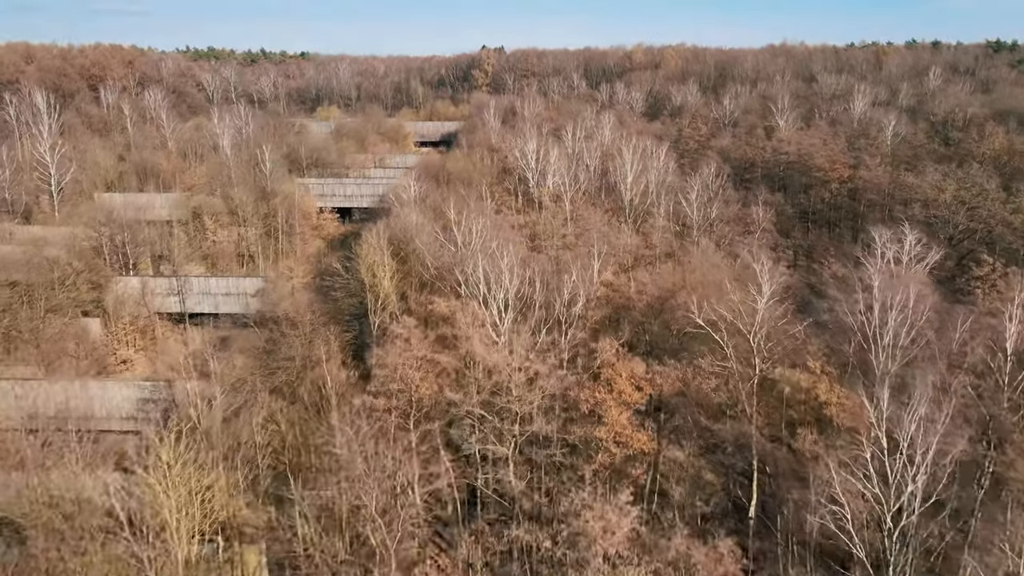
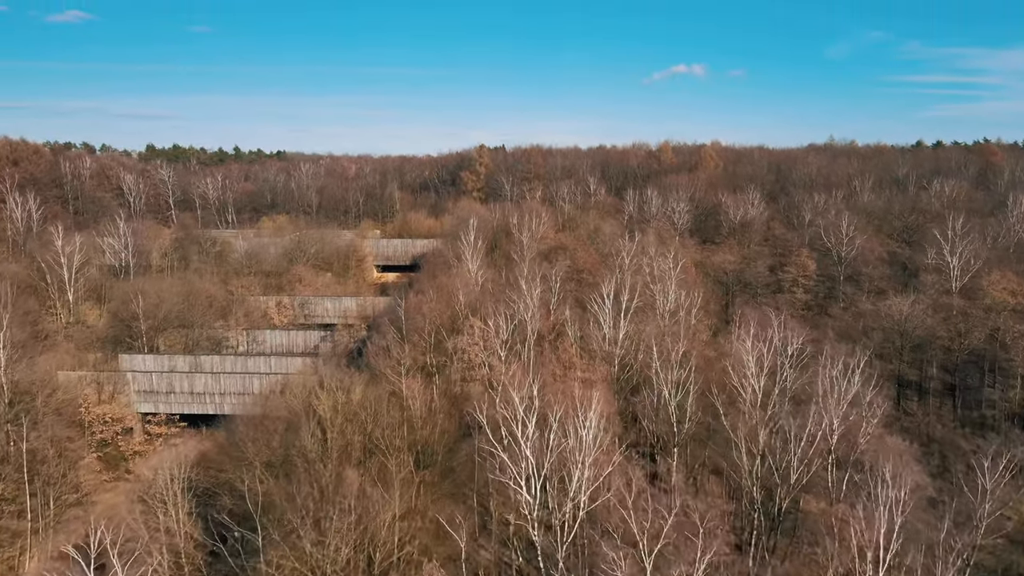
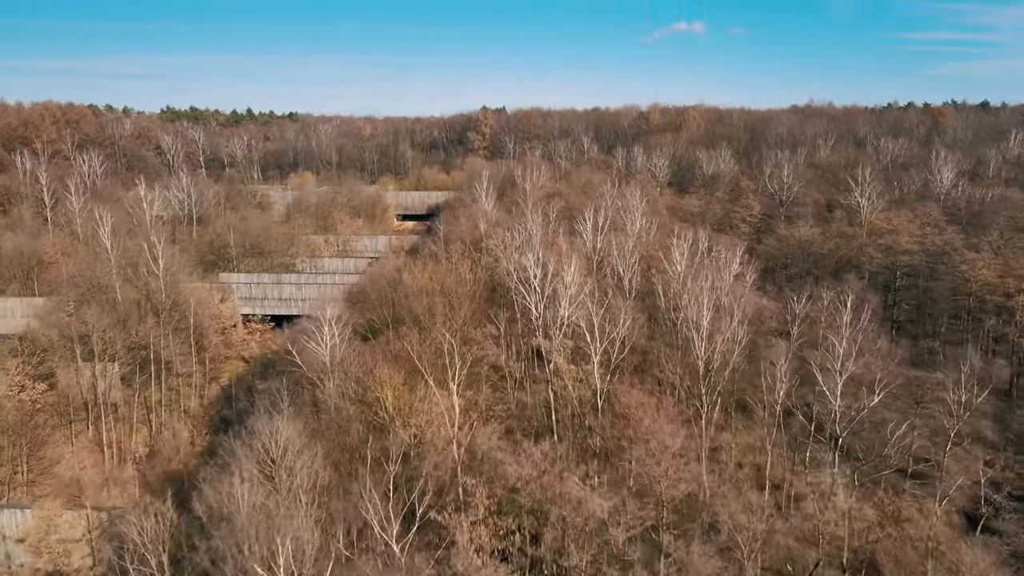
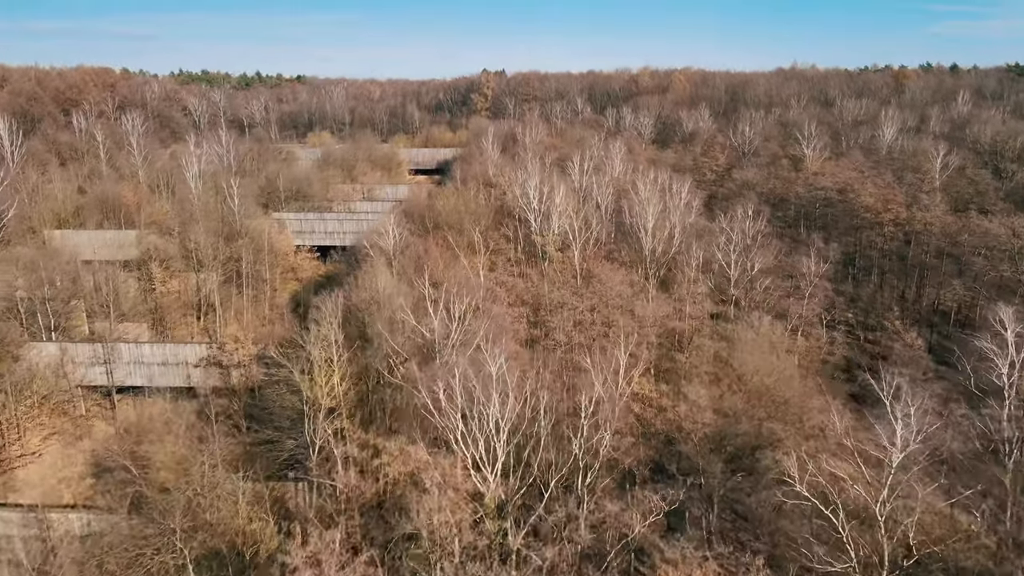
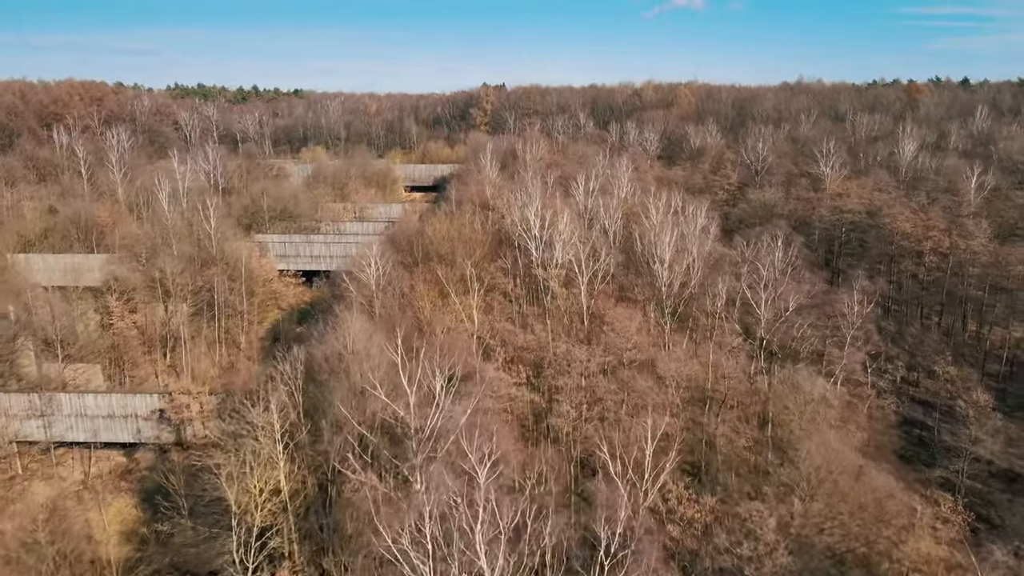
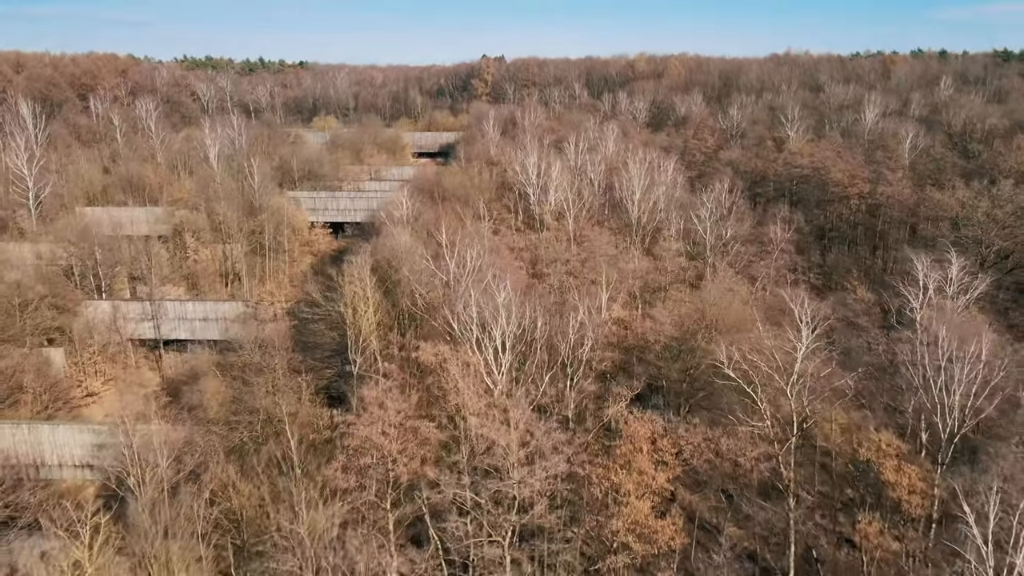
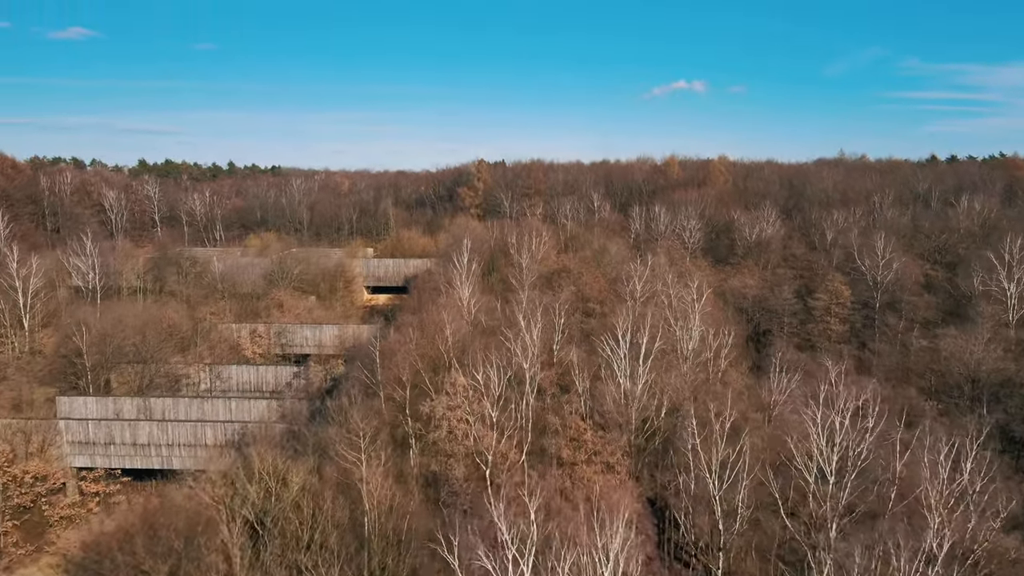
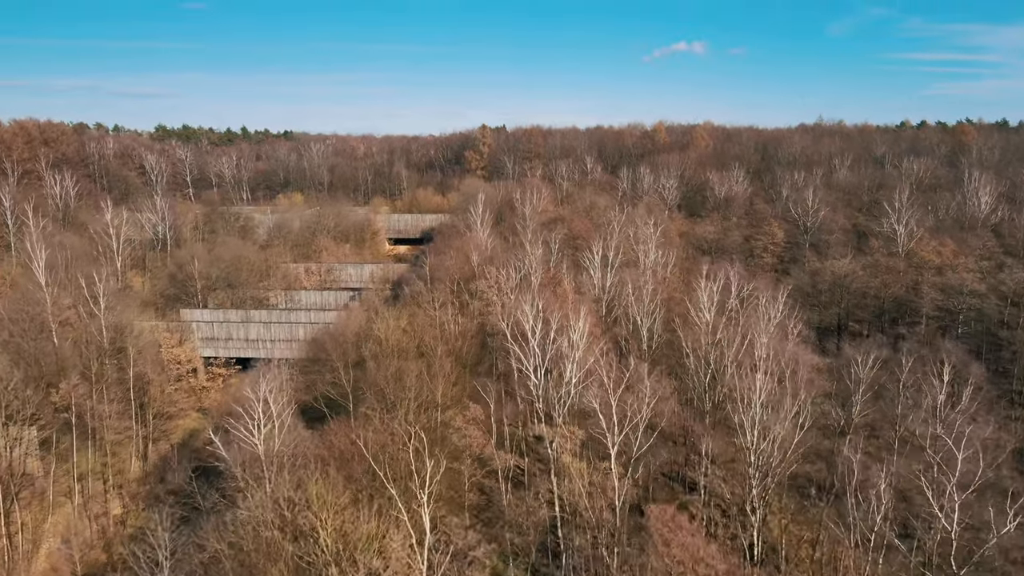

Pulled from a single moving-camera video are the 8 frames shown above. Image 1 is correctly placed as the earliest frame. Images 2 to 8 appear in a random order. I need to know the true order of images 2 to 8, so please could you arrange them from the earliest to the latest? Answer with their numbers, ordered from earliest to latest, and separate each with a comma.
6, 4, 5, 3, 8, 2, 7
